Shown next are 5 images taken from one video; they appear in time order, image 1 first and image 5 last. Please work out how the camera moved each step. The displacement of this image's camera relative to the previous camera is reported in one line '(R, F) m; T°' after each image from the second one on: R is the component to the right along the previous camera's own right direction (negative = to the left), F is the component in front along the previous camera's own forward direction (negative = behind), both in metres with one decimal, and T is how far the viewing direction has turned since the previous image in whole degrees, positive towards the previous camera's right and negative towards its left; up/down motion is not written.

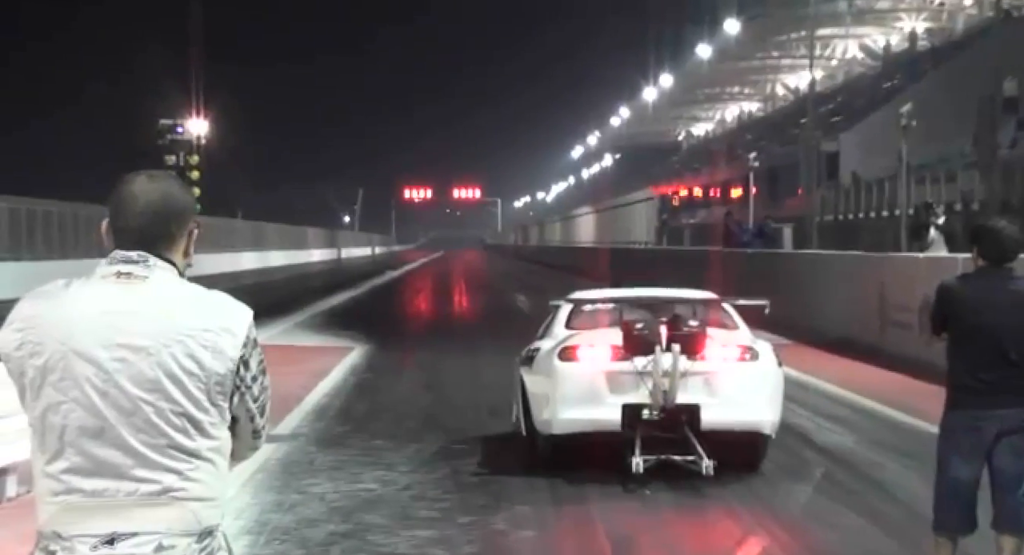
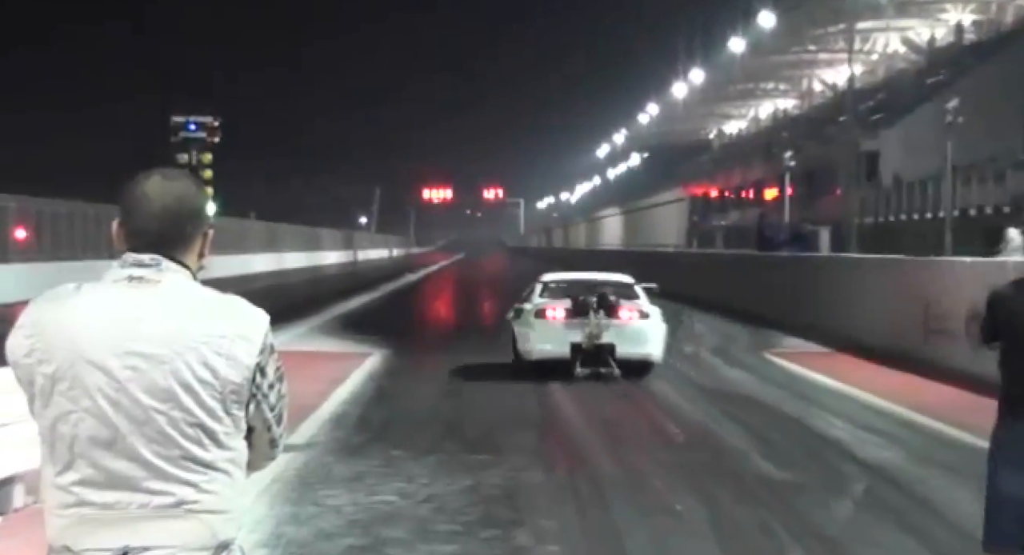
(-0.1, +0.5) m; -1°
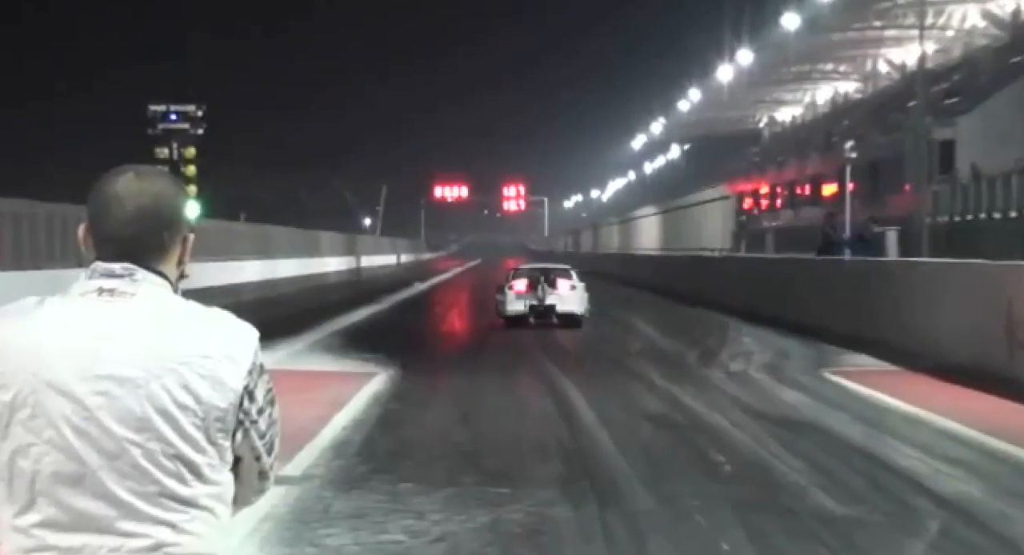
(0.0, +1.6) m; -1°
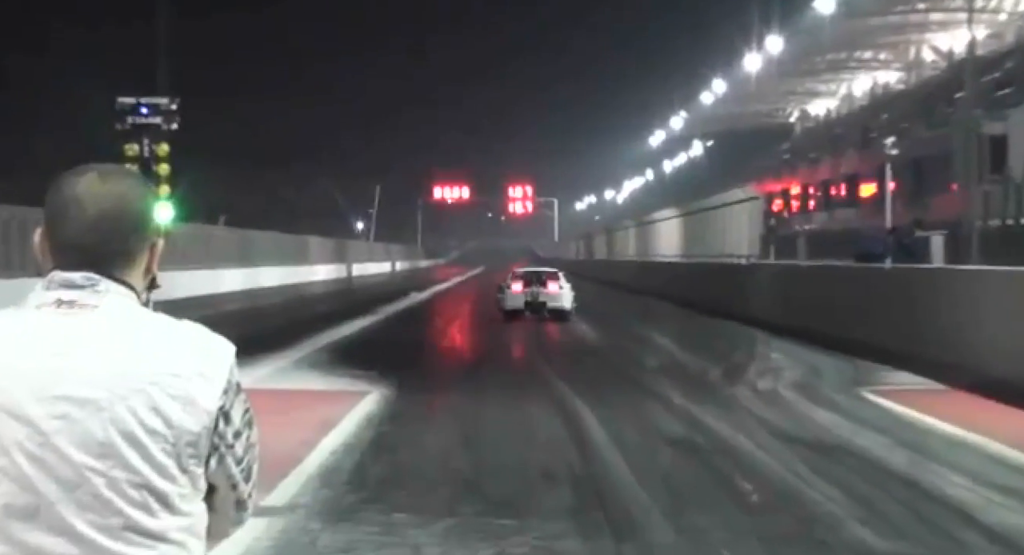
(+0.1, +1.1) m; -1°
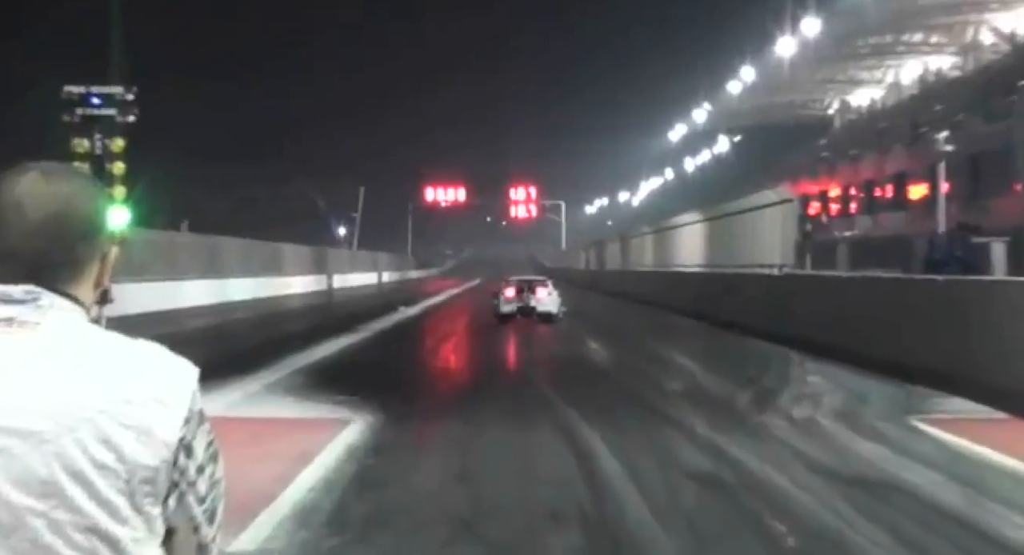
(+0.1, +1.2) m; -1°
